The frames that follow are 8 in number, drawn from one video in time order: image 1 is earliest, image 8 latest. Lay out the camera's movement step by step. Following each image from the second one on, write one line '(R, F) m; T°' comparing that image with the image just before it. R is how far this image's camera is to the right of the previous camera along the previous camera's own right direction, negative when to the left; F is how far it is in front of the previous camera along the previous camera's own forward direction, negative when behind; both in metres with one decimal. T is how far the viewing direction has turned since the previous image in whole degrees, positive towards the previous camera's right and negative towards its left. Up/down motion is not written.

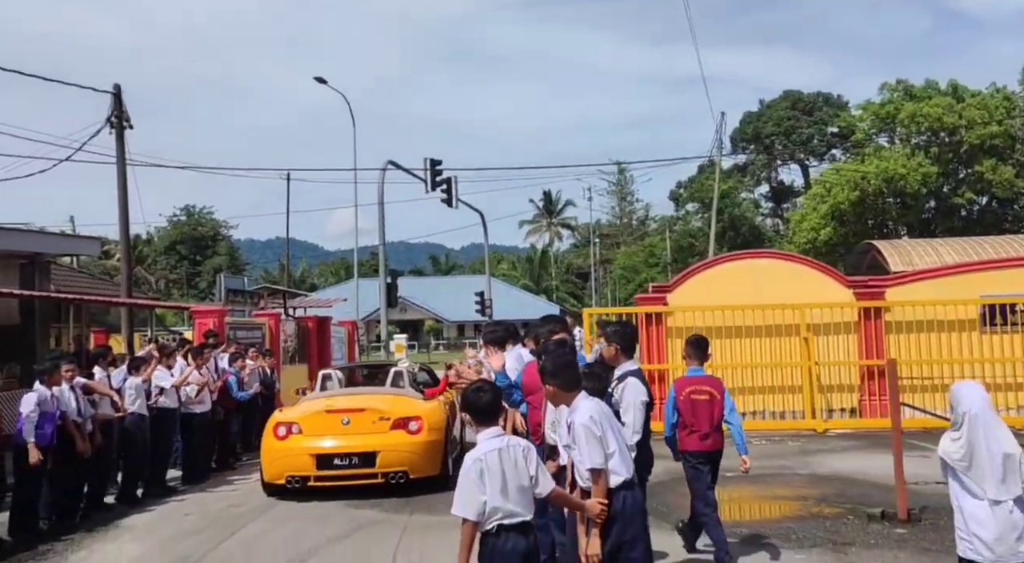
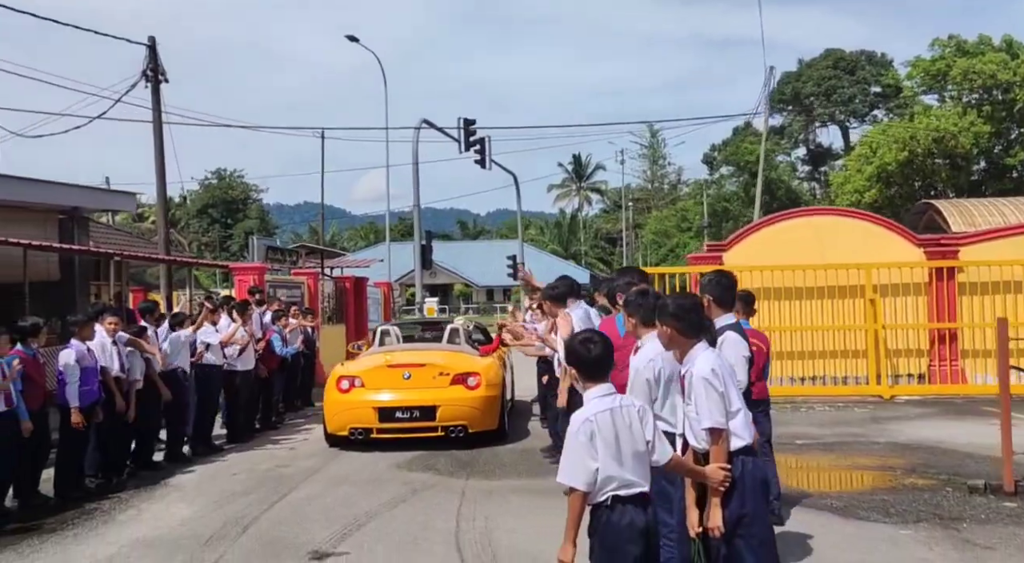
(-0.3, +0.5) m; -2°
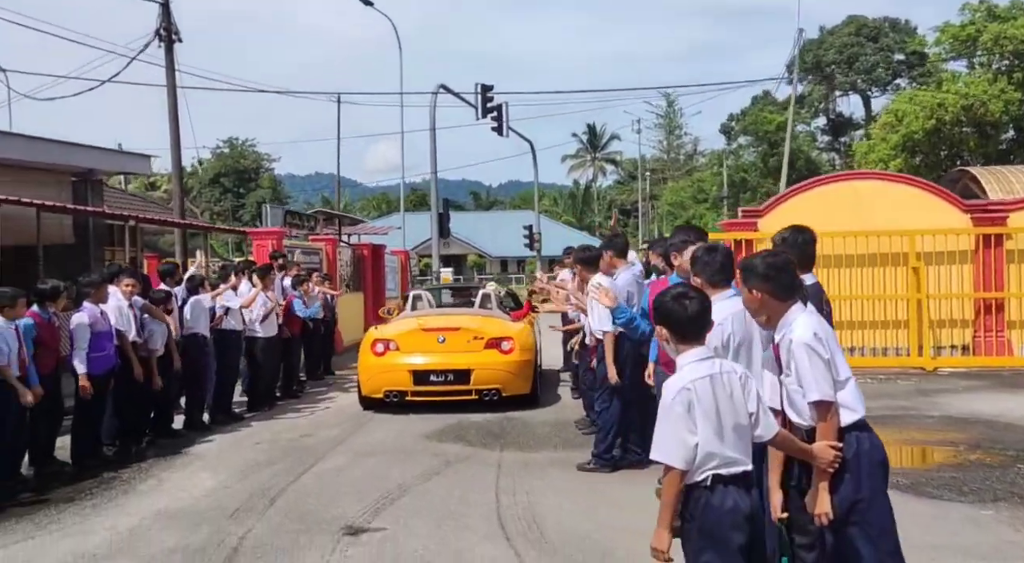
(-0.2, +0.4) m; -1°
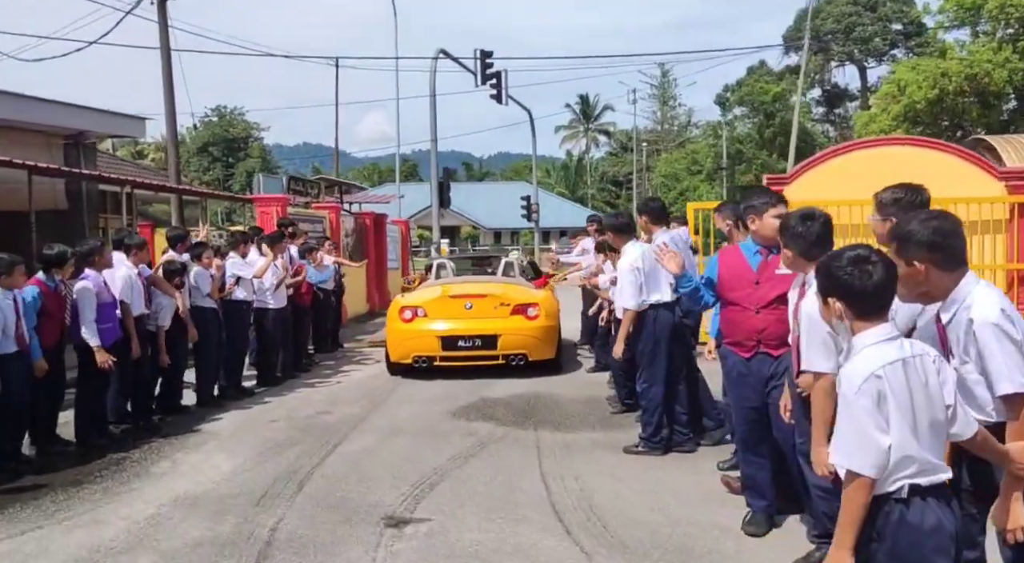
(-0.4, +0.5) m; +1°
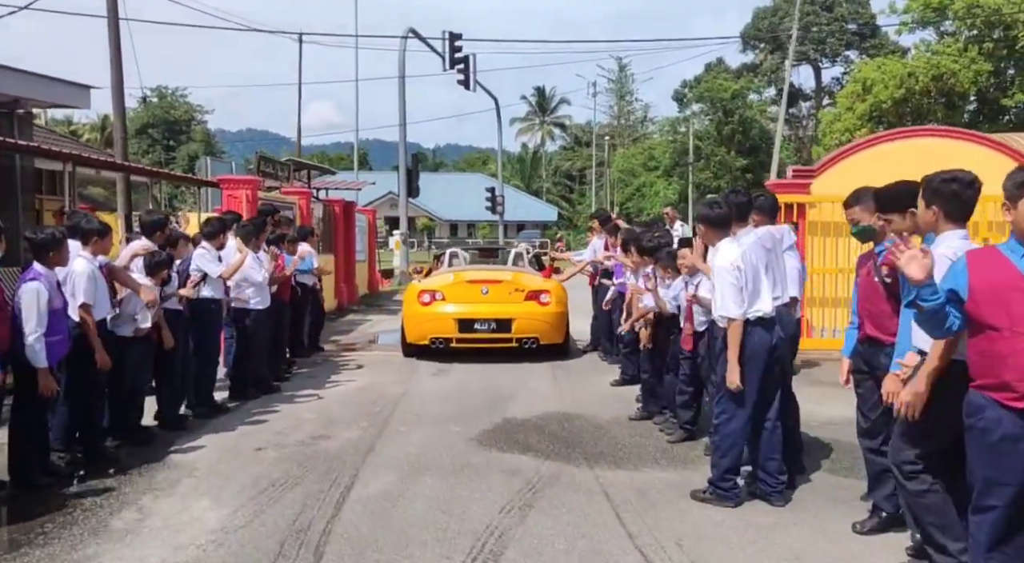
(-0.7, +1.4) m; +3°
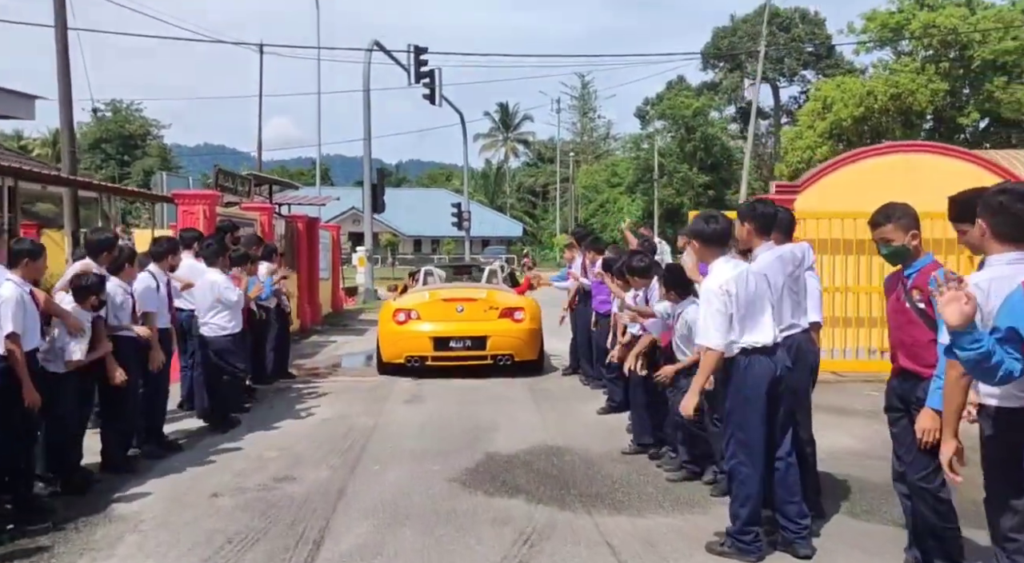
(-0.2, +0.6) m; +2°
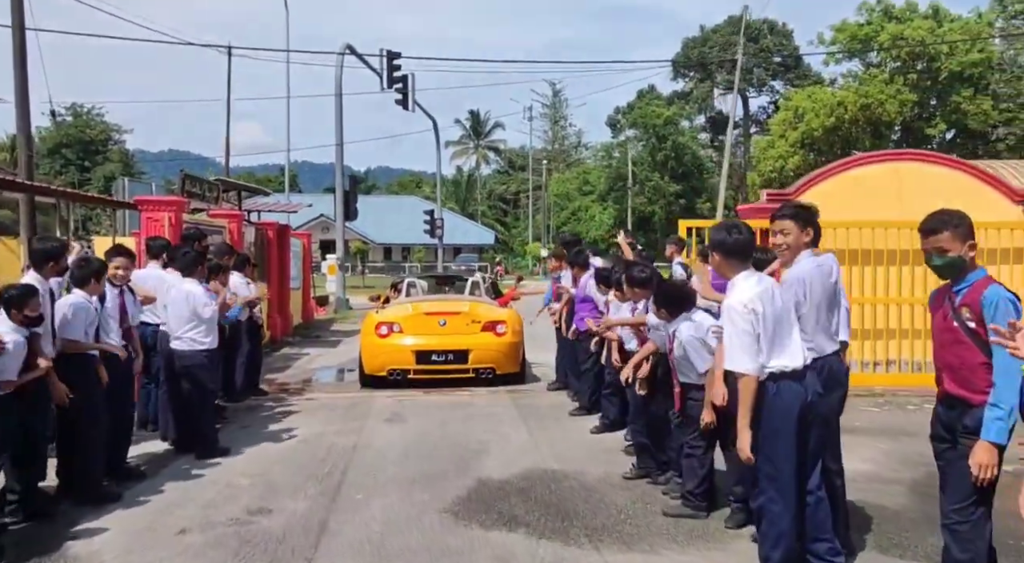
(-0.2, +0.5) m; +2°
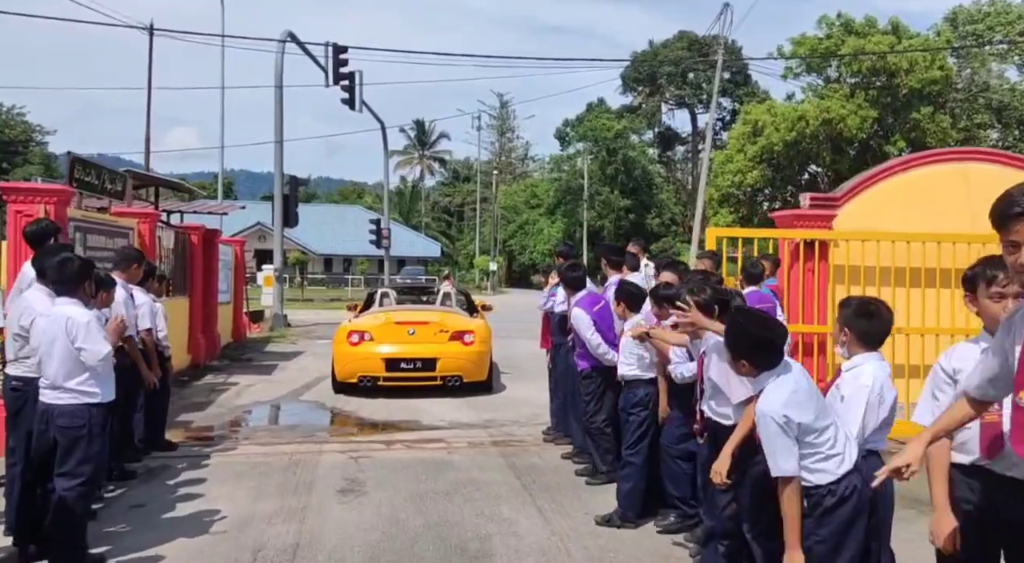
(-0.4, +2.3) m; +4°
